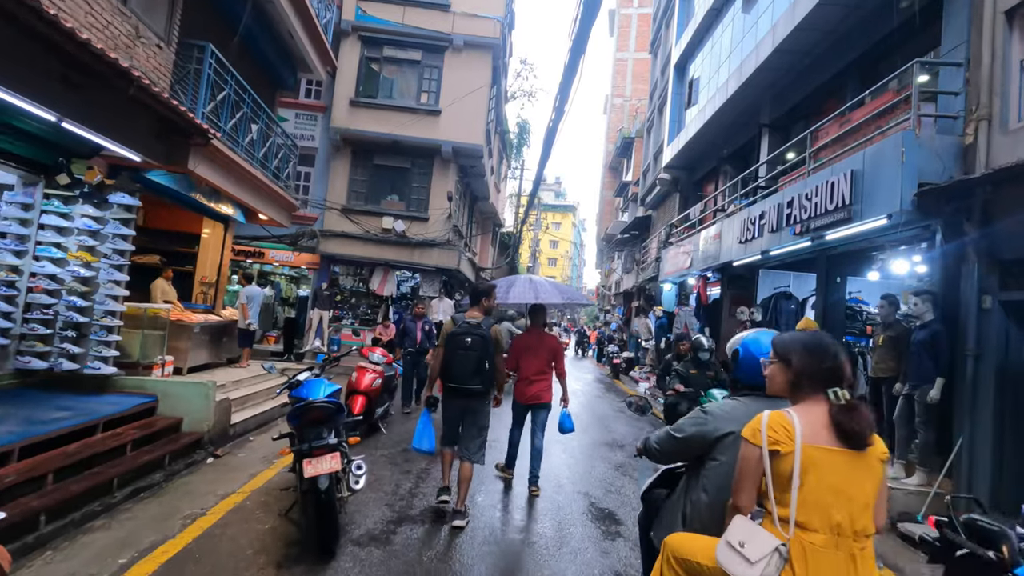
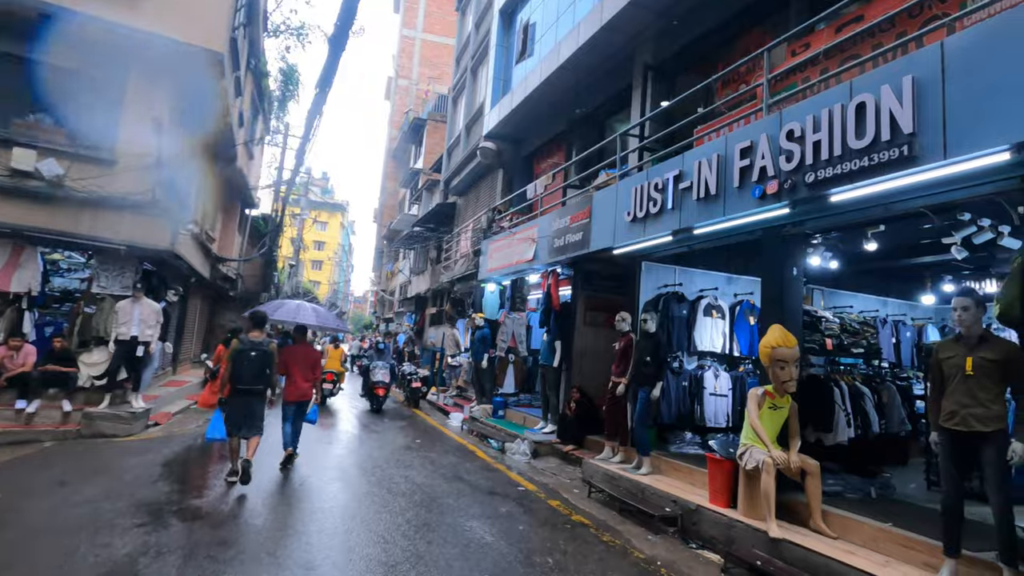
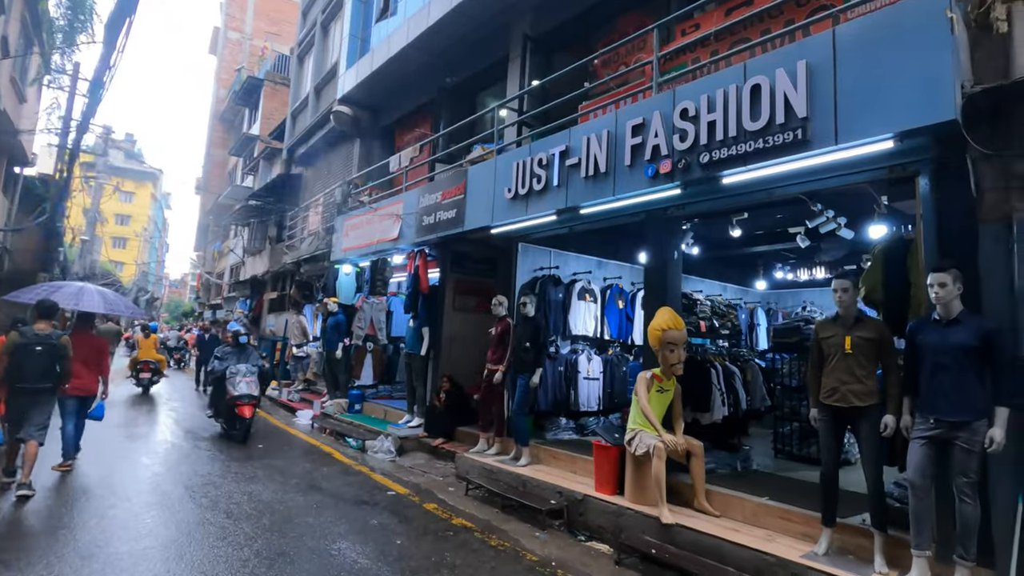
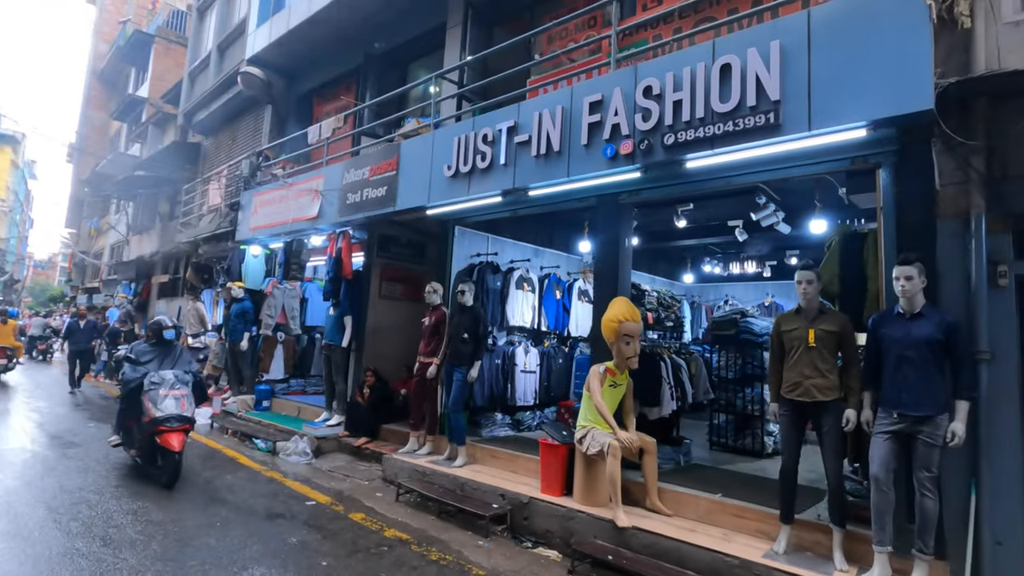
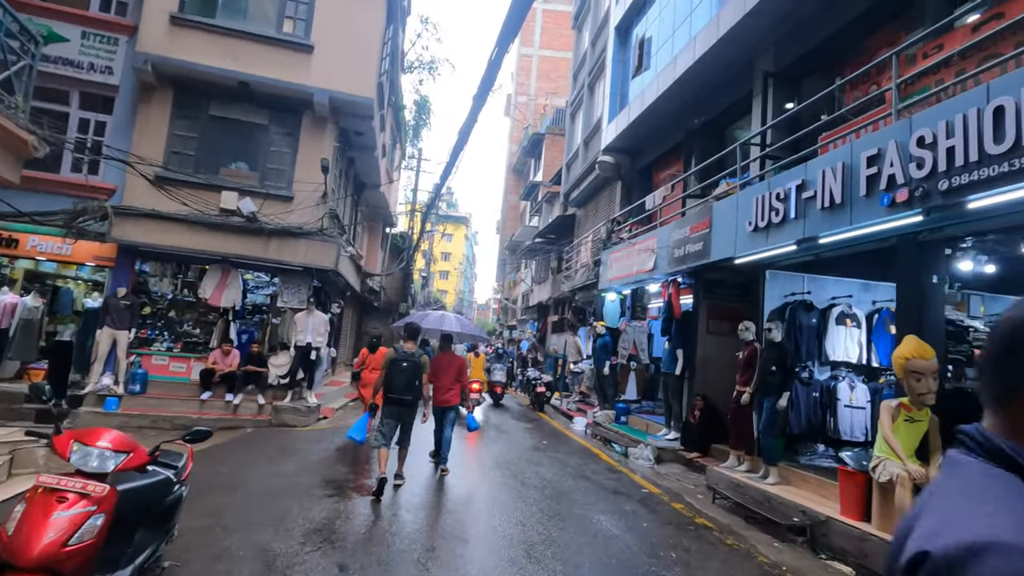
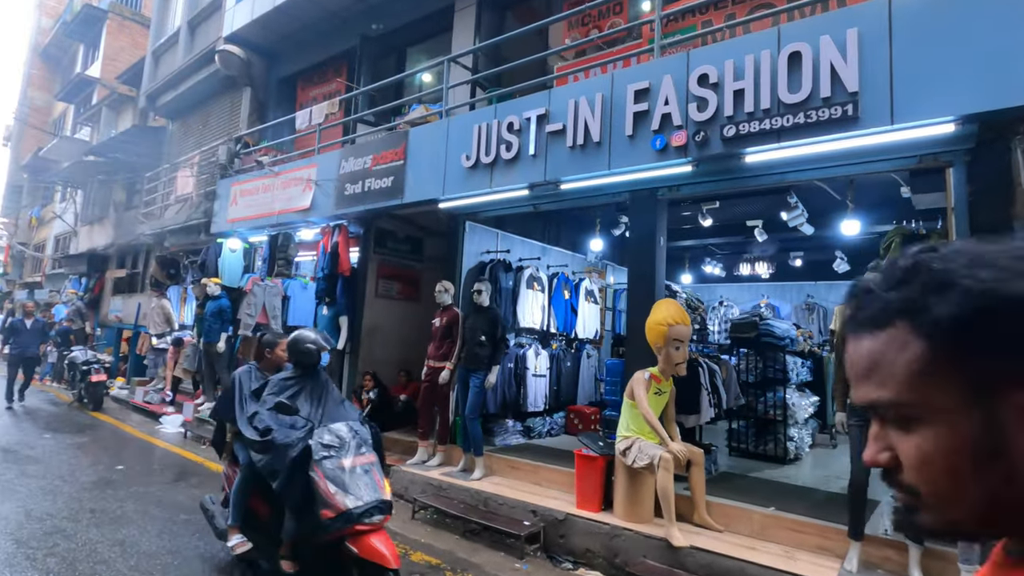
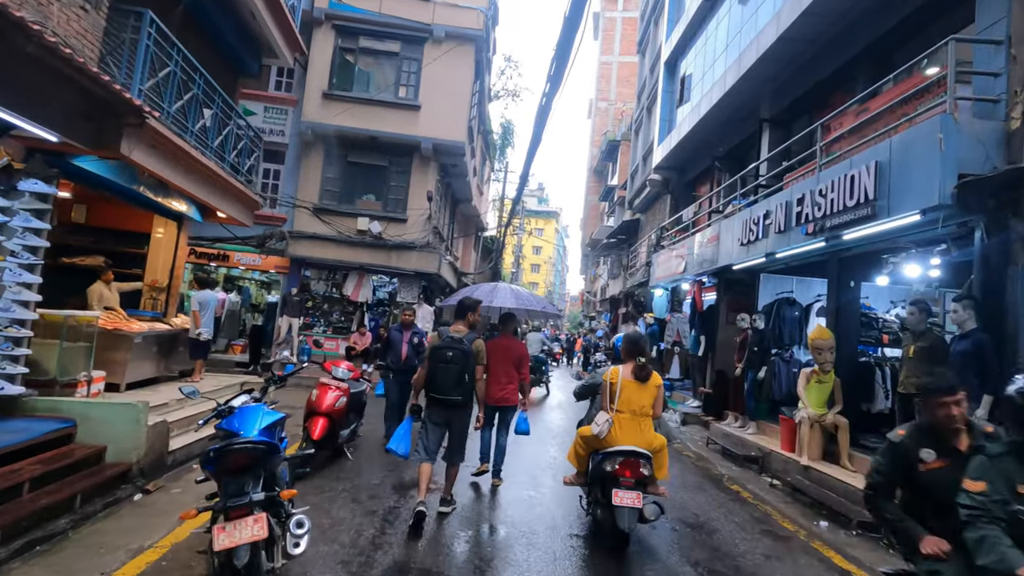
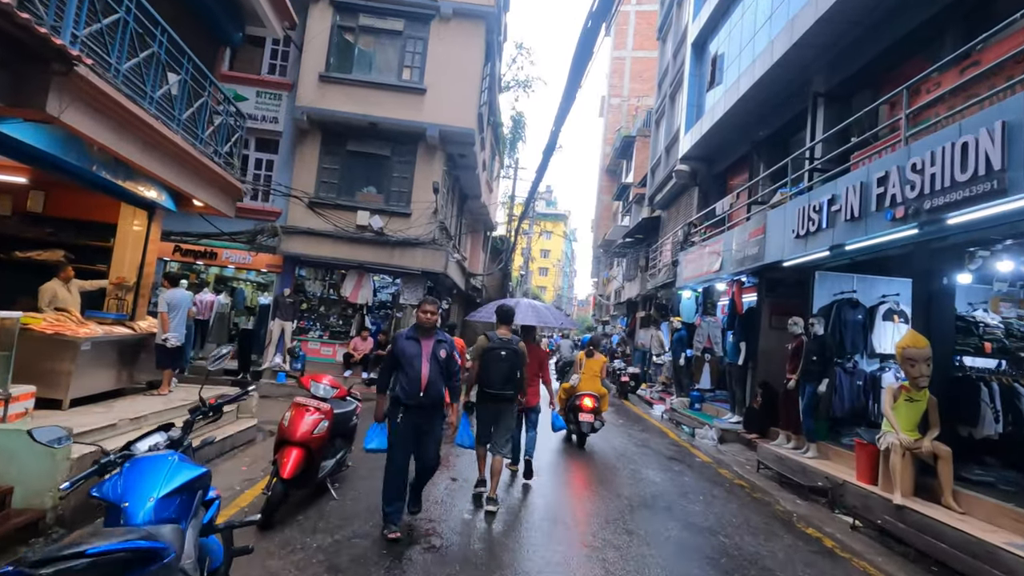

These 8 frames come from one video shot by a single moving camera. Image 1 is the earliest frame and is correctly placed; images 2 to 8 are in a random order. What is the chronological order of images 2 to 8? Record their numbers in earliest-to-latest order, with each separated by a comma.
7, 8, 5, 2, 3, 4, 6
